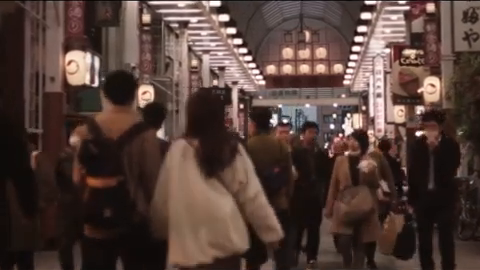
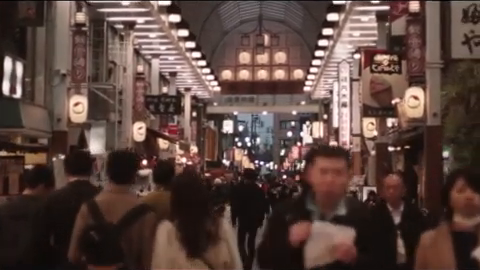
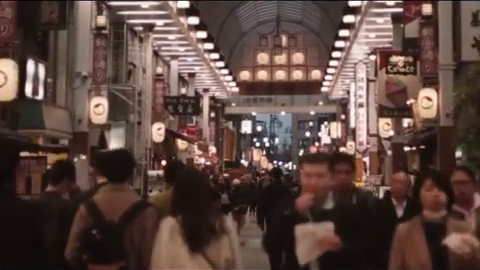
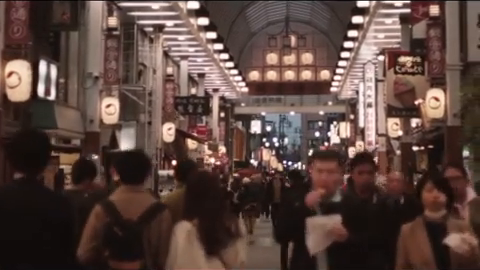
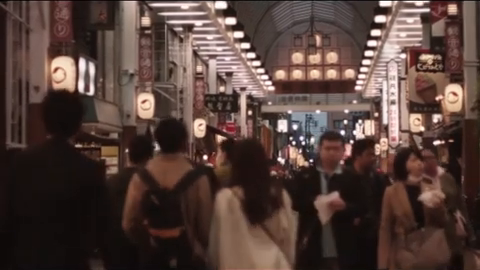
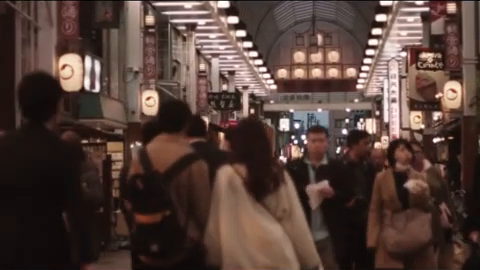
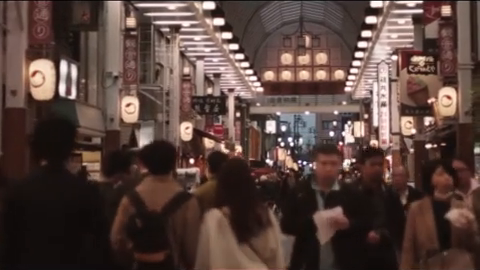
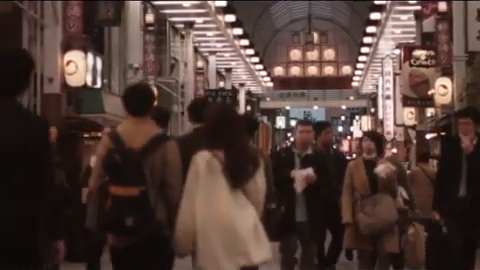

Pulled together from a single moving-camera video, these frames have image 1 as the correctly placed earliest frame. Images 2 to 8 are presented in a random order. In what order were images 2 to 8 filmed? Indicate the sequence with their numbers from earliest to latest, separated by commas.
8, 6, 5, 7, 4, 3, 2
